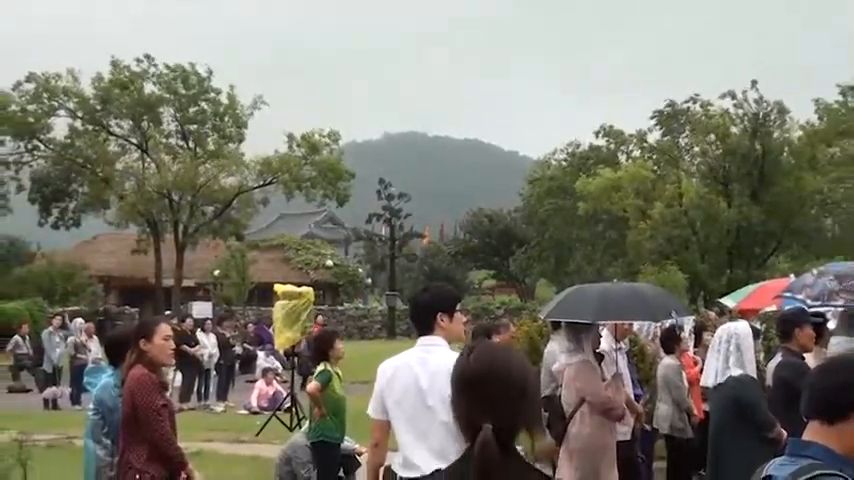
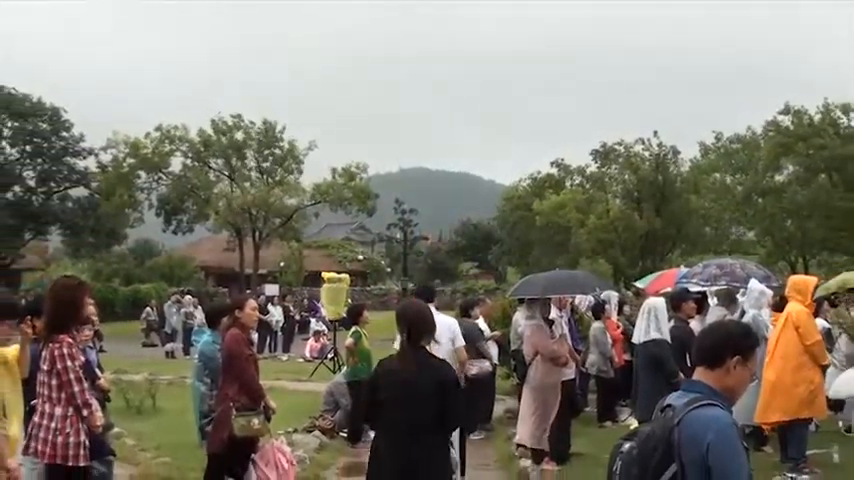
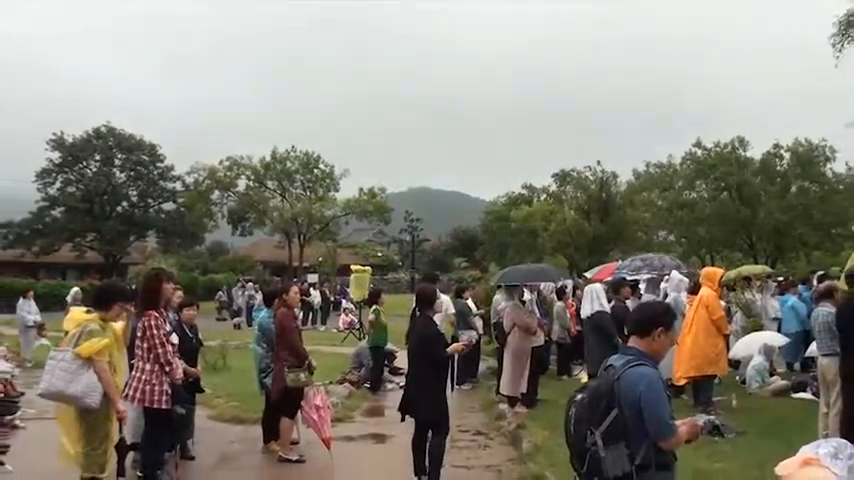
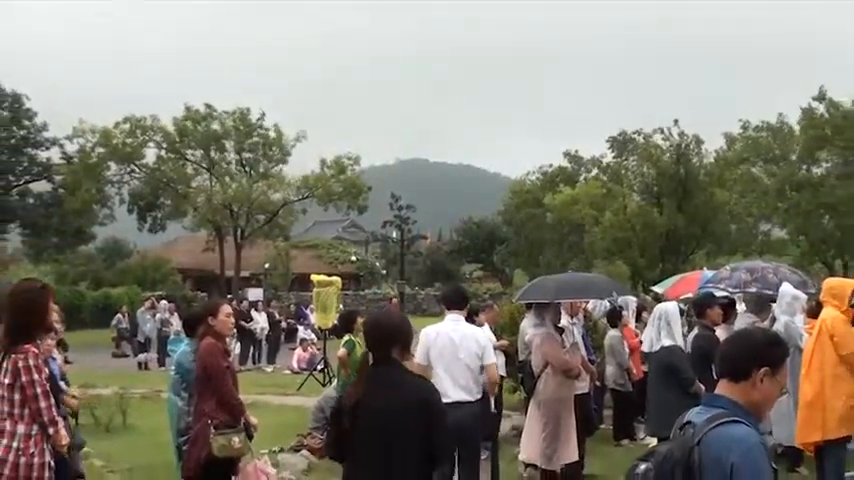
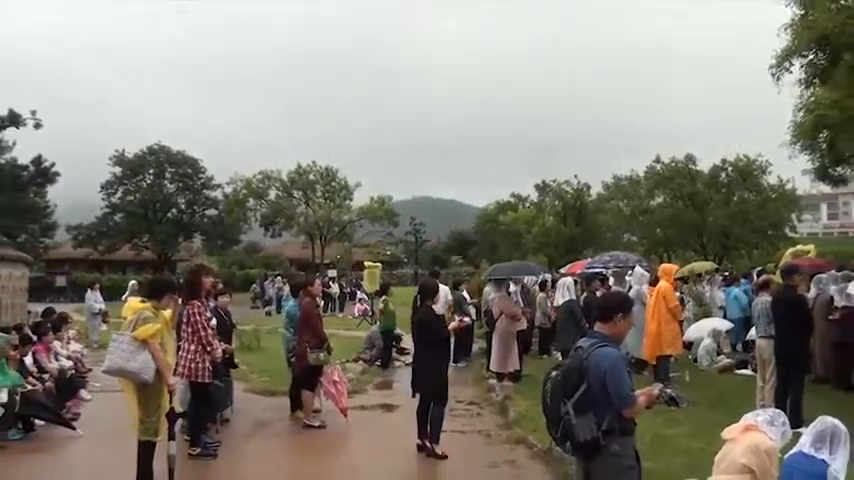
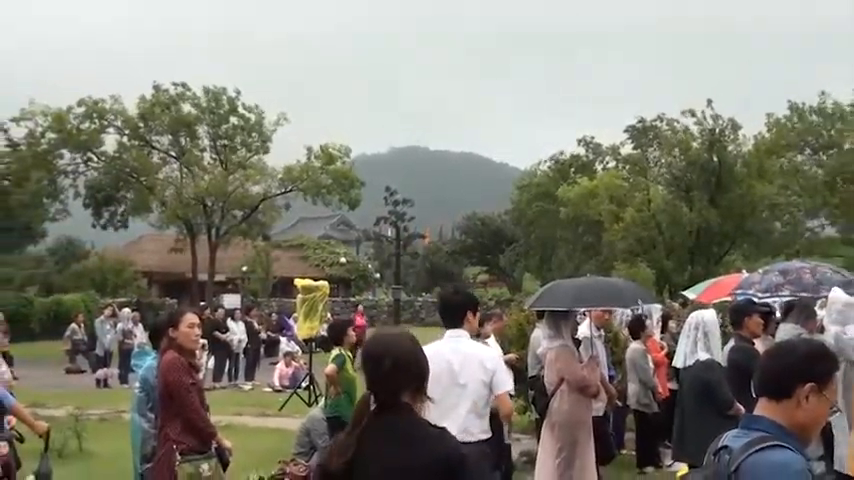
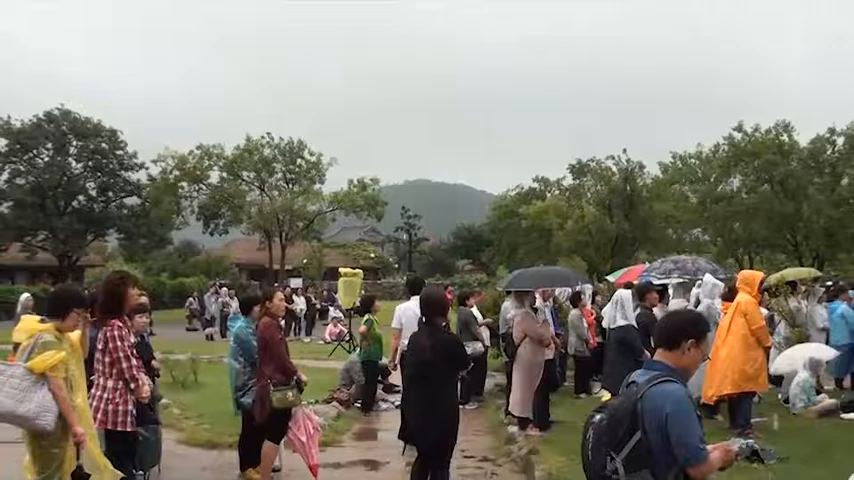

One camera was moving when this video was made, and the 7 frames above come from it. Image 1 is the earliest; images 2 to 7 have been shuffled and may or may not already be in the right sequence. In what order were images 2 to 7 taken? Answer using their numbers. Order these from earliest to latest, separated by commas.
6, 4, 2, 7, 3, 5
